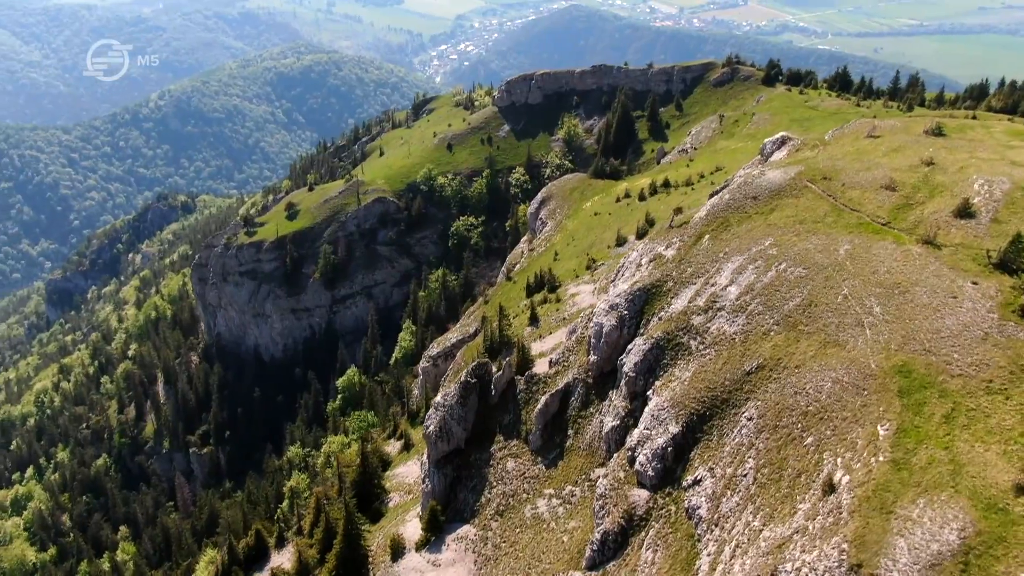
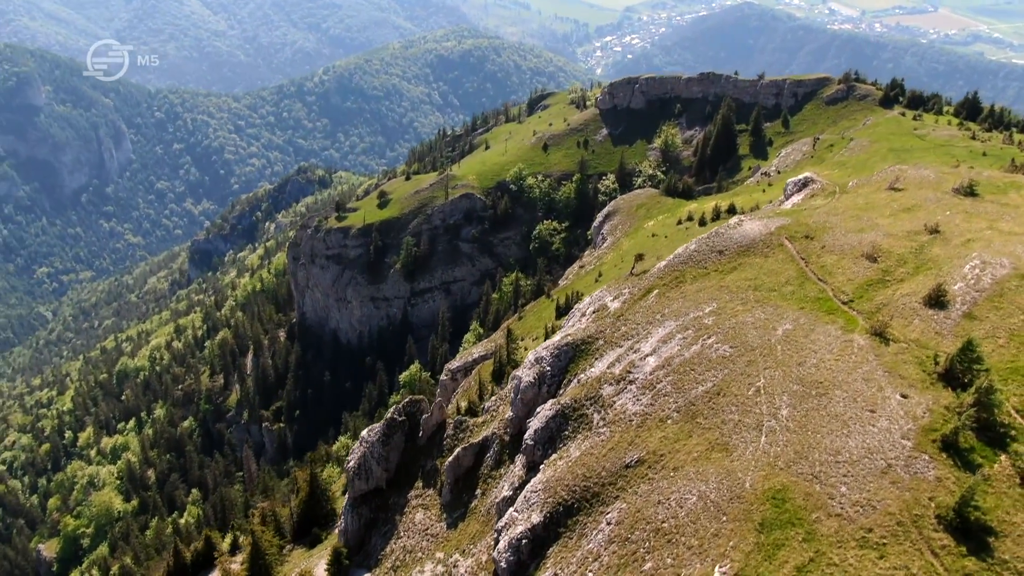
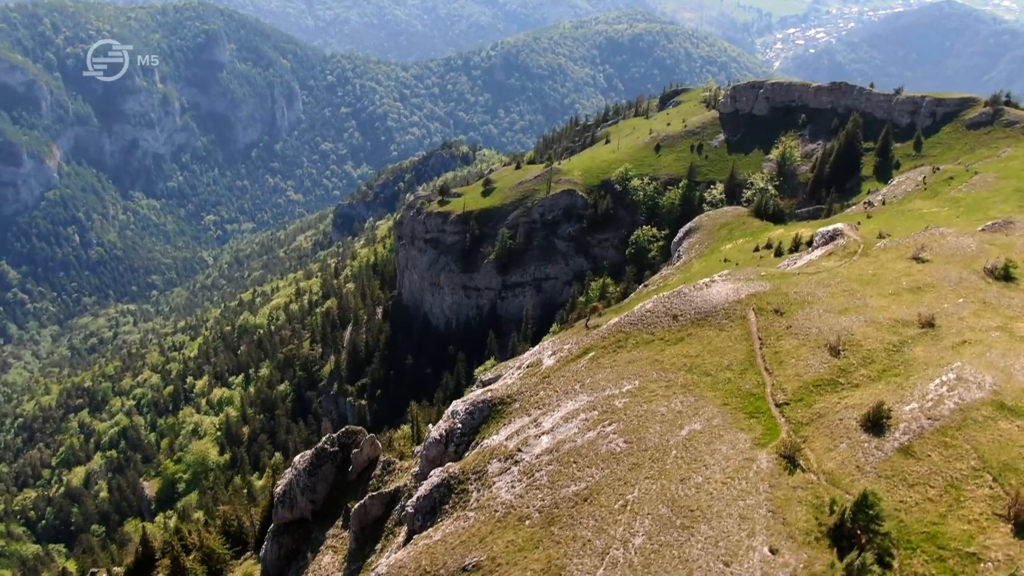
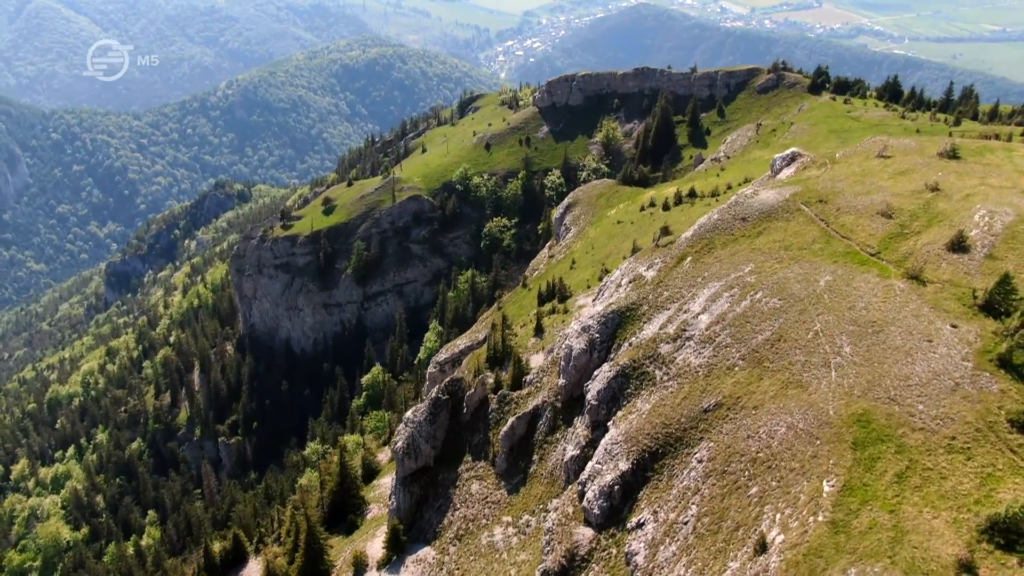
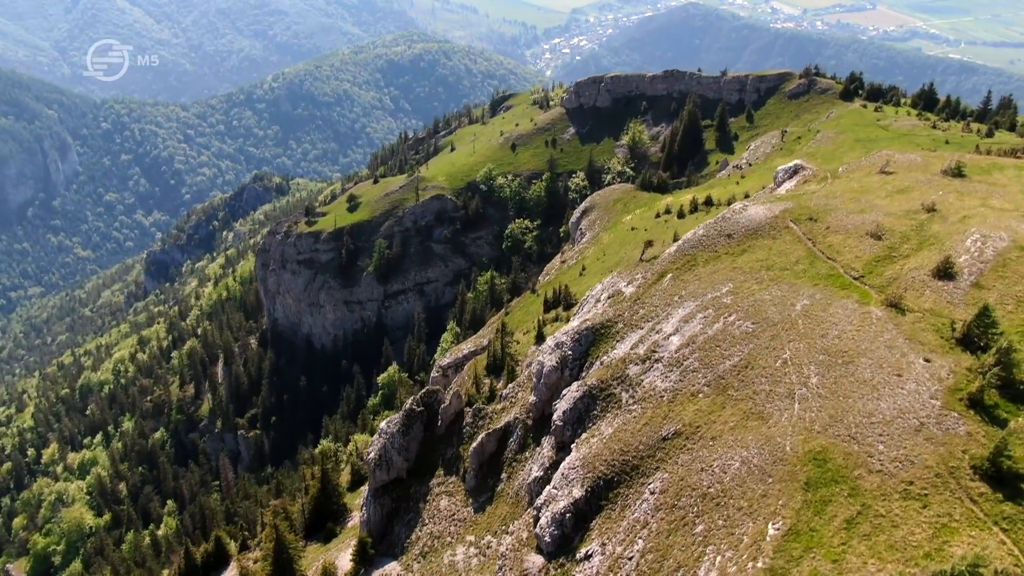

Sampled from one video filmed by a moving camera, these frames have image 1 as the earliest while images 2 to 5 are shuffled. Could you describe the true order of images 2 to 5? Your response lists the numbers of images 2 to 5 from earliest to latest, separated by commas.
4, 5, 2, 3
